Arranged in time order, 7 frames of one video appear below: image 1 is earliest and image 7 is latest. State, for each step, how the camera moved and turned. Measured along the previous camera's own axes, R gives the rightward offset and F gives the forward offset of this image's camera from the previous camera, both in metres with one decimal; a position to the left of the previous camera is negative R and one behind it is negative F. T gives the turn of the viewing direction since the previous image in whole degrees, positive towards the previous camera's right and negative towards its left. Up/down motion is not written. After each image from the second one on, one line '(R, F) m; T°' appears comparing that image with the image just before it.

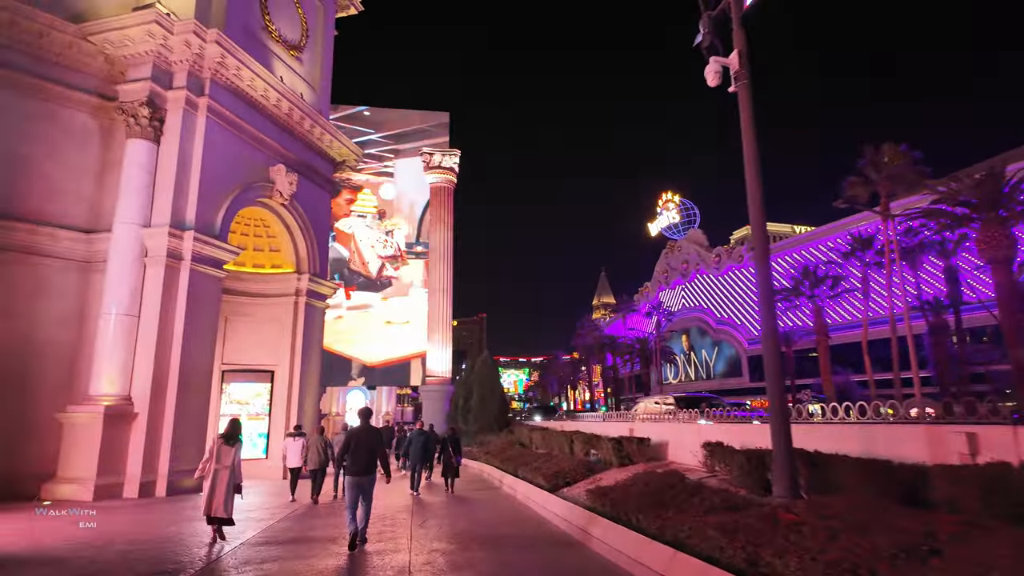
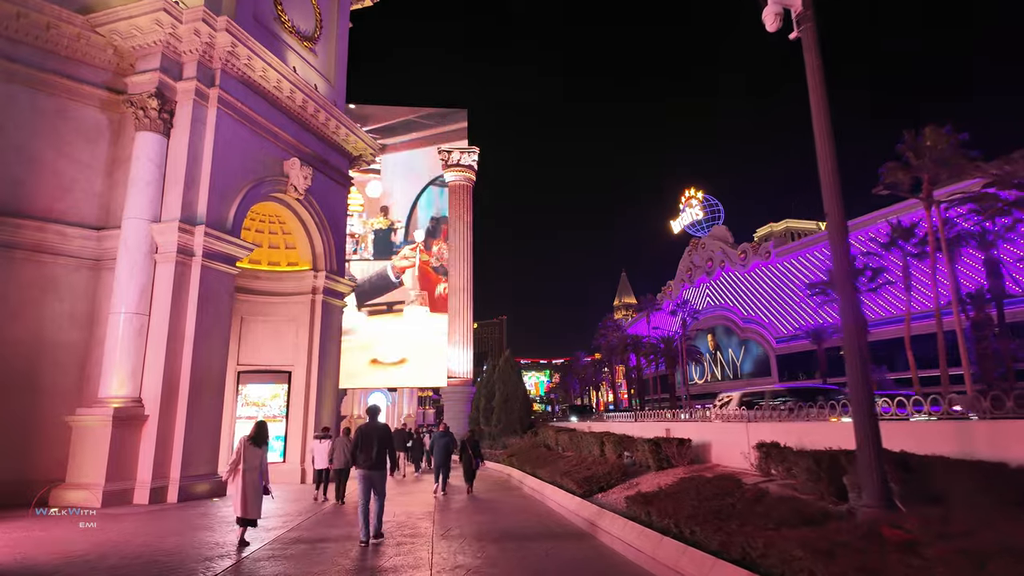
(-0.1, +0.8) m; -2°
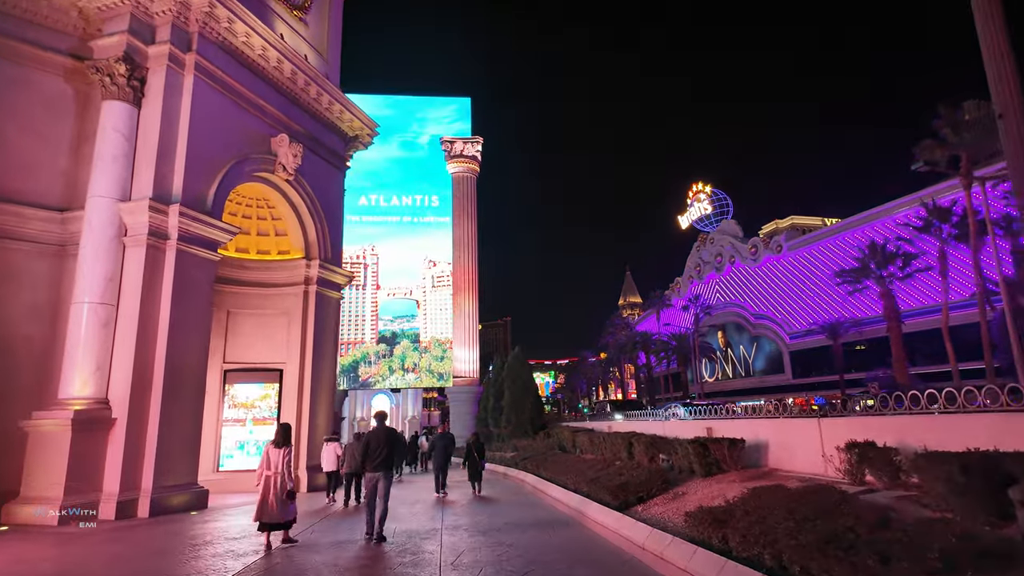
(-0.2, +1.5) m; 0°
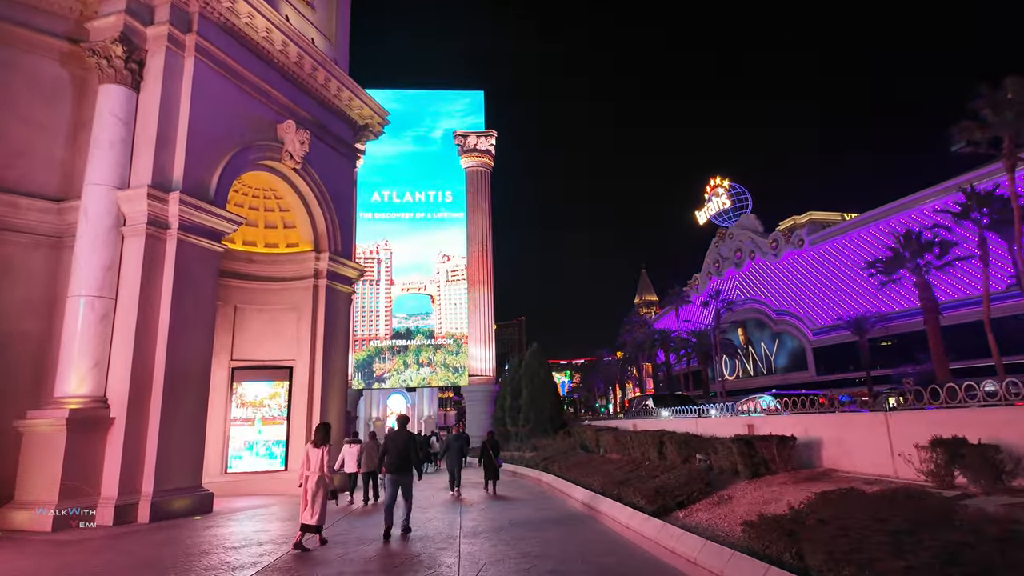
(-0.1, +0.8) m; -1°
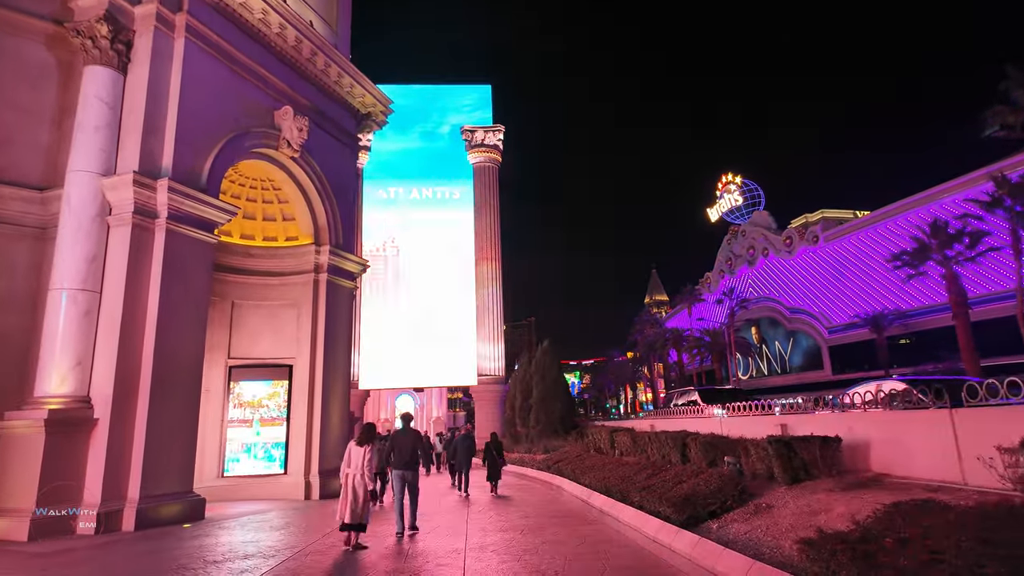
(0.0, +0.7) m; -1°
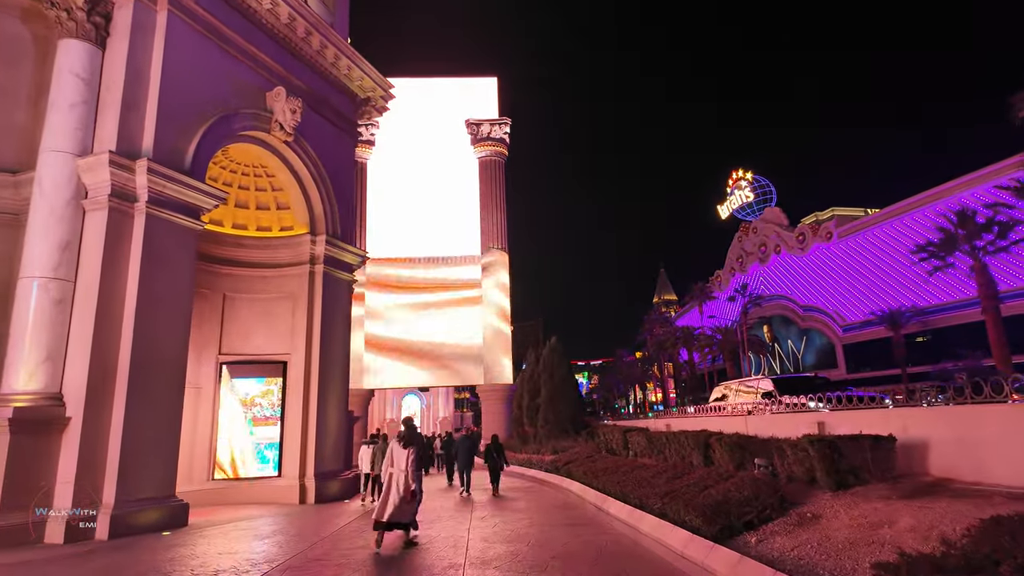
(0.0, +0.8) m; -1°
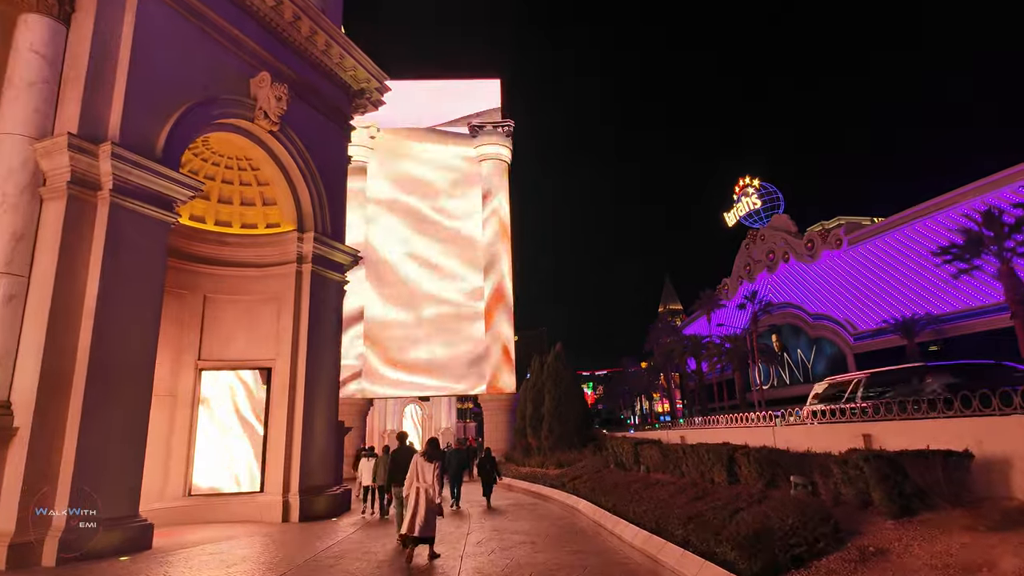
(+0.1, +1.0) m; 0°
